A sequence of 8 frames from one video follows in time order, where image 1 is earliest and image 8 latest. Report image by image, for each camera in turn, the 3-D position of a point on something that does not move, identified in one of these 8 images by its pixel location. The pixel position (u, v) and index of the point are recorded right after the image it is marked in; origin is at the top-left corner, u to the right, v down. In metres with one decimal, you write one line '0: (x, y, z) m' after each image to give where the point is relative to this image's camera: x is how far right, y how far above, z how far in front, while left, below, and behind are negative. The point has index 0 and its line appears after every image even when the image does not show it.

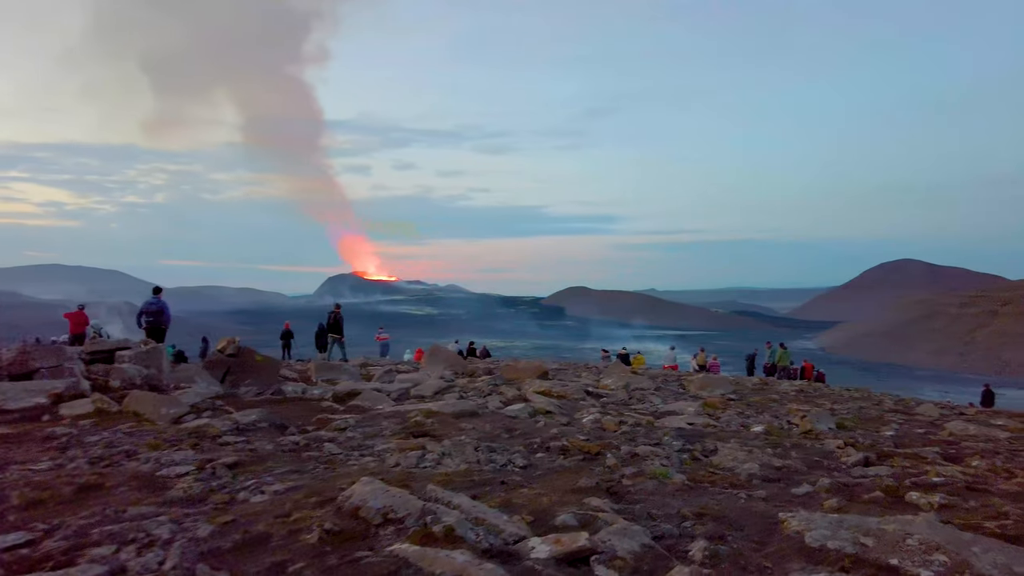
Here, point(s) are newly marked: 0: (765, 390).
0: (+4.2, -1.7, +10.7) m
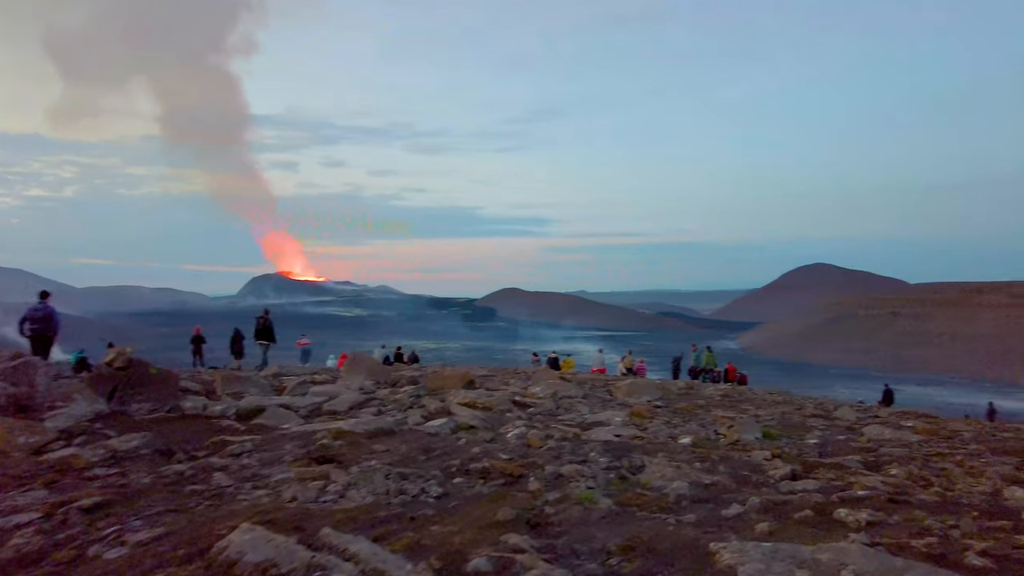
0: (+3.0, -1.8, +10.7) m
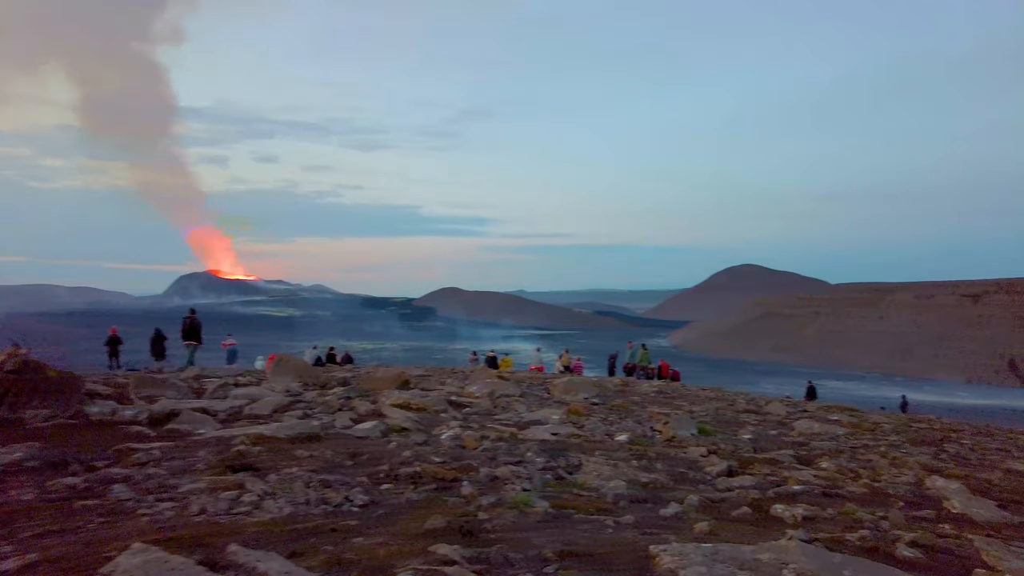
0: (+1.9, -1.7, +10.7) m
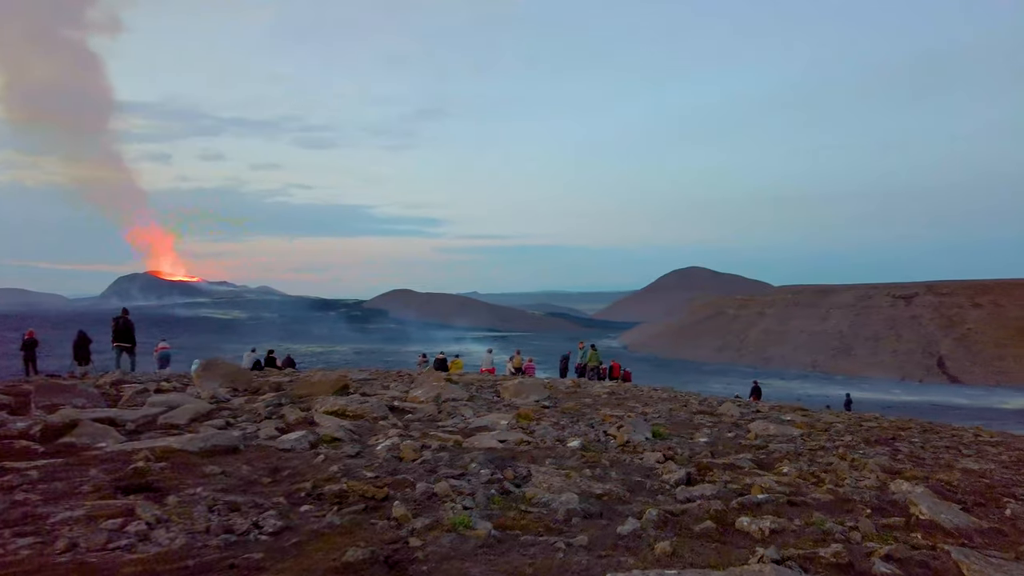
0: (+1.1, -1.7, +10.4) m
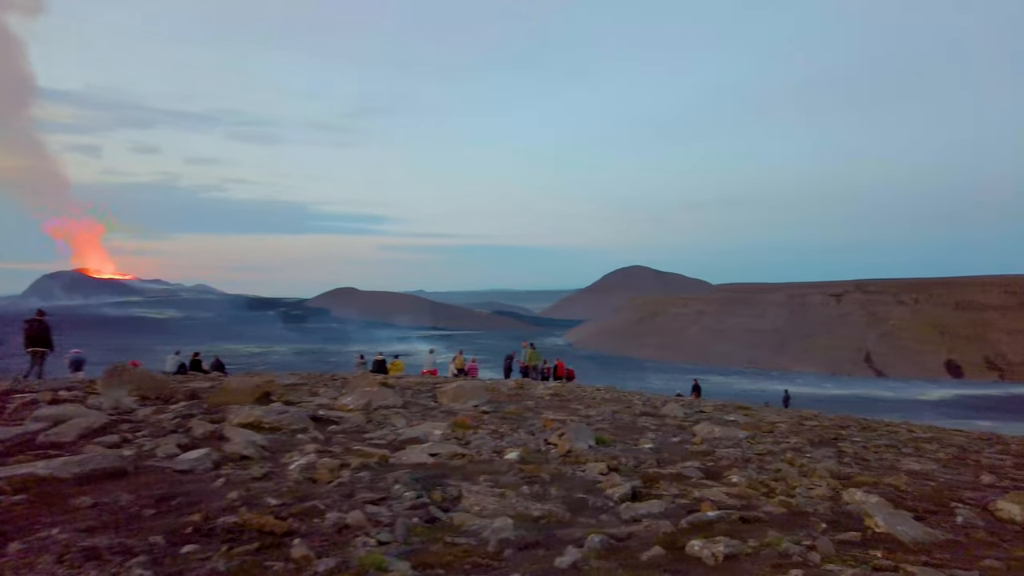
0: (+0.2, -1.7, +10.0) m
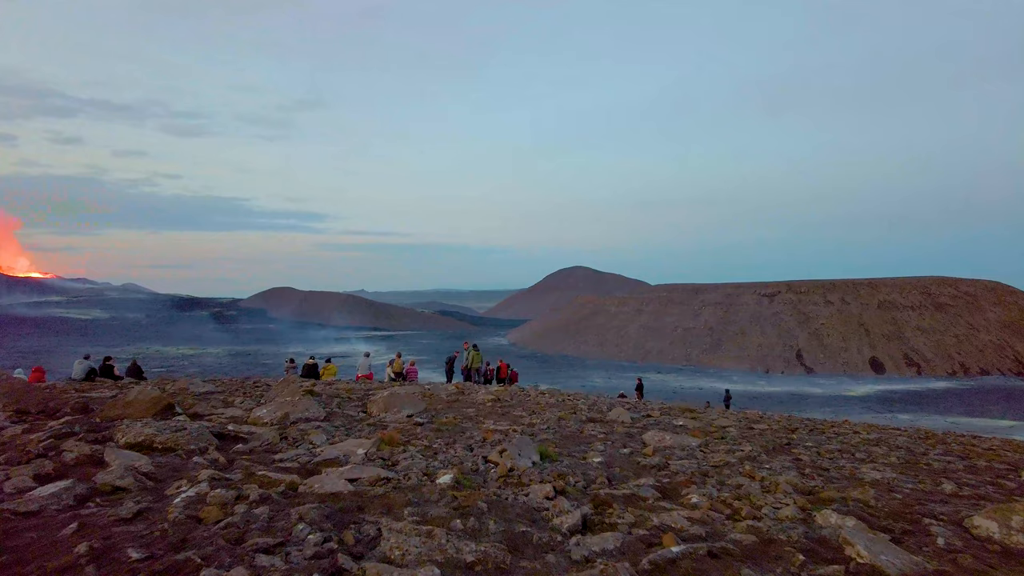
0: (-0.7, -1.7, +9.3) m
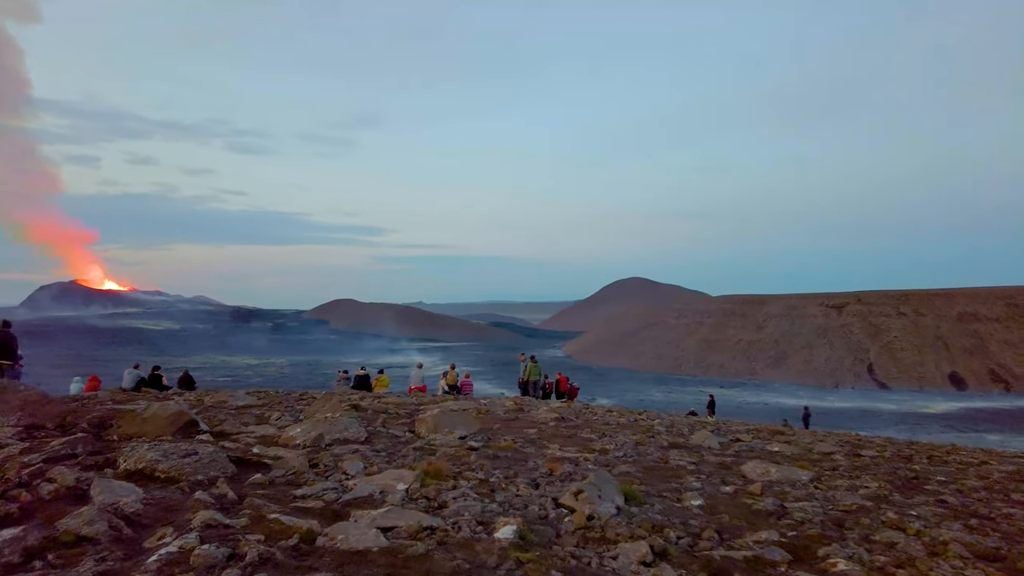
0: (+0.1, -1.7, +8.2) m
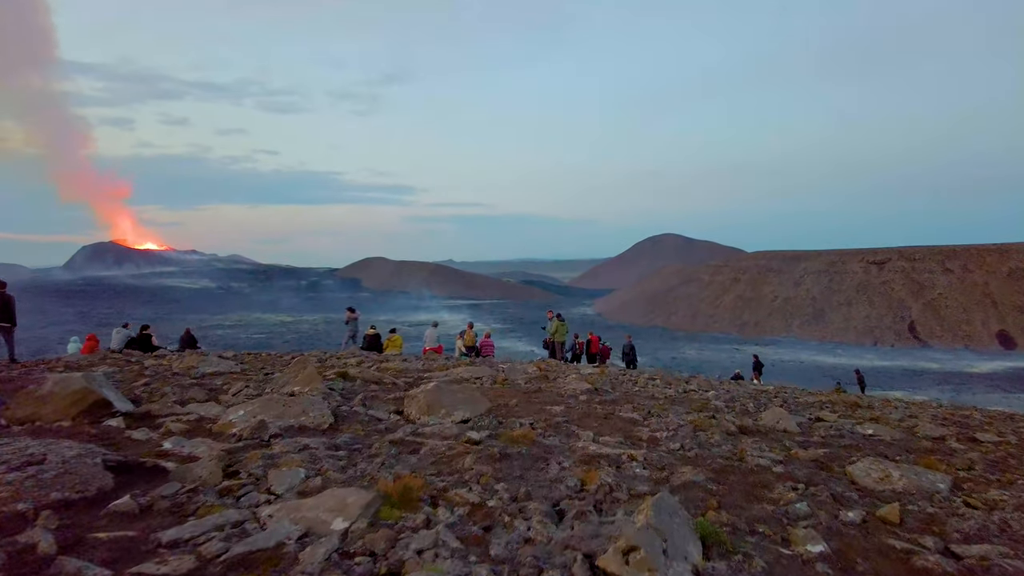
0: (+0.3, -1.1, +6.5) m
